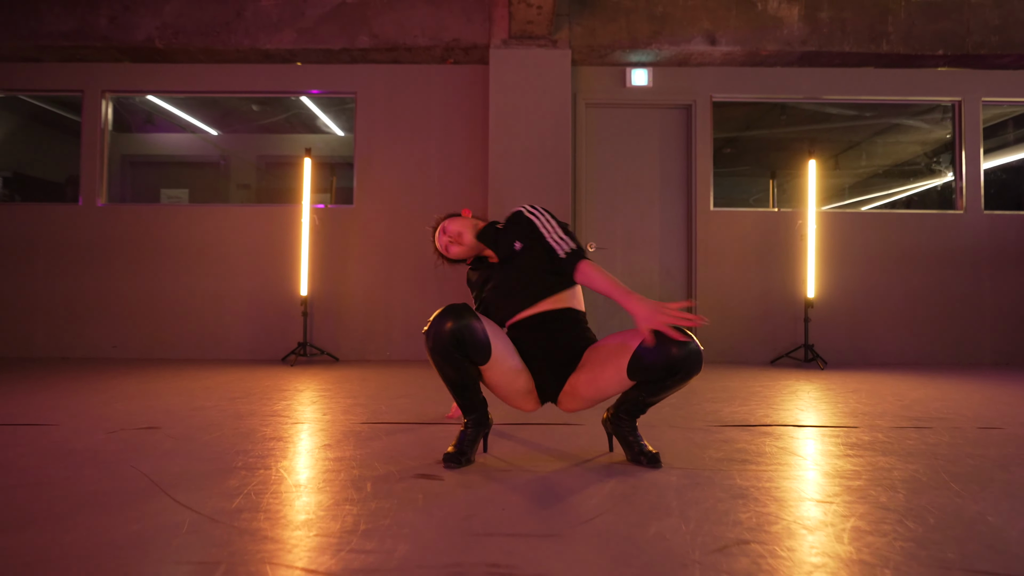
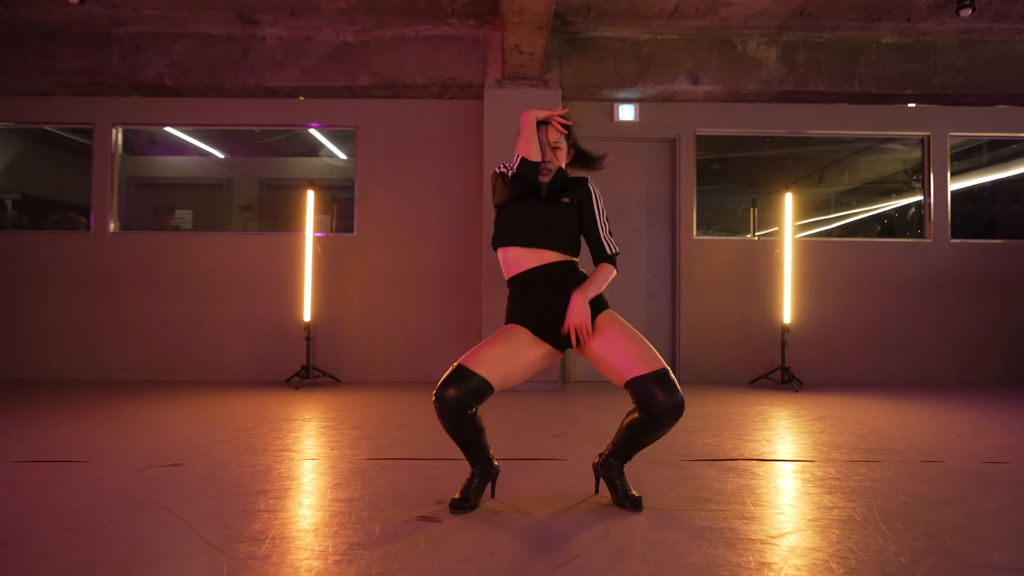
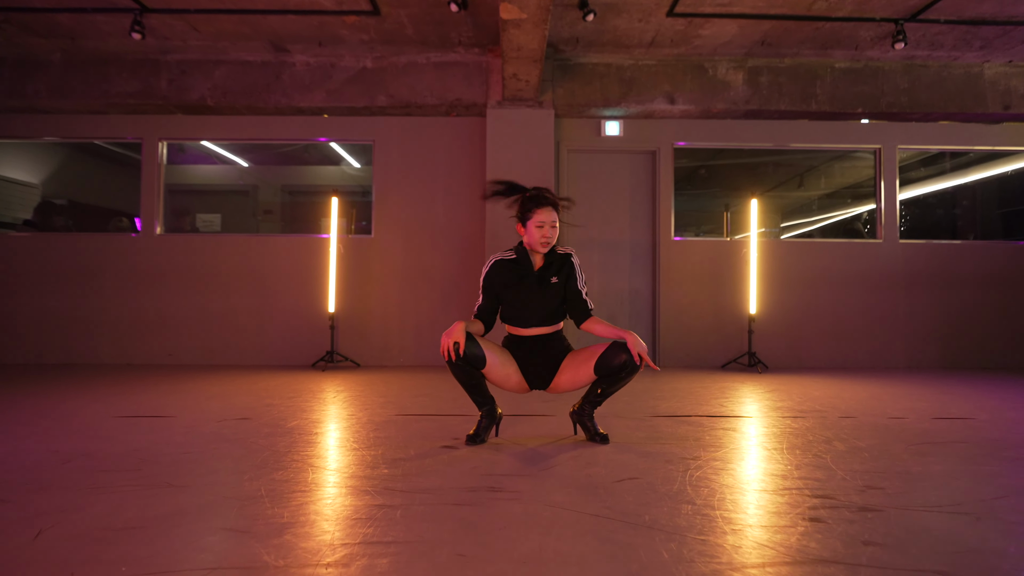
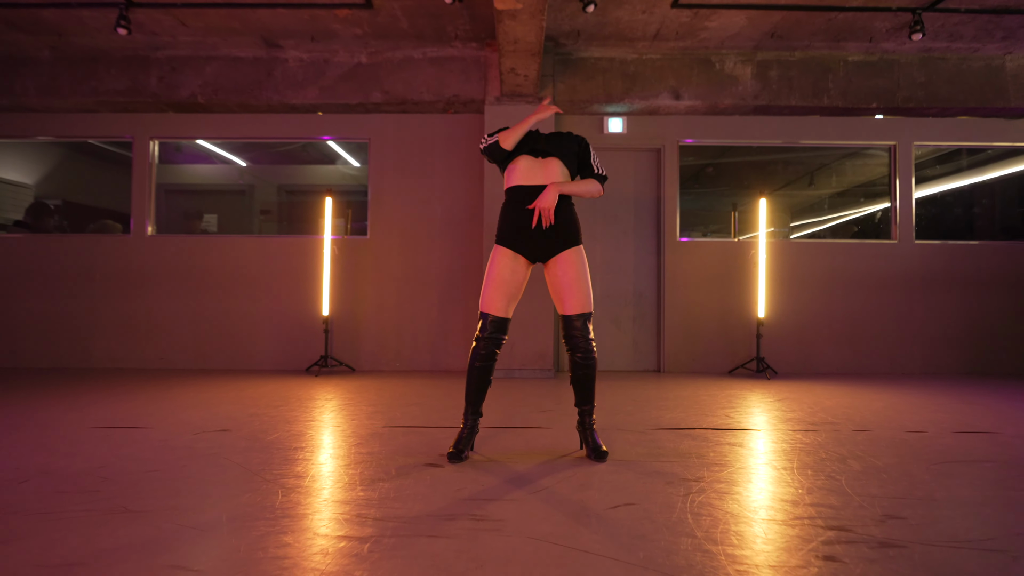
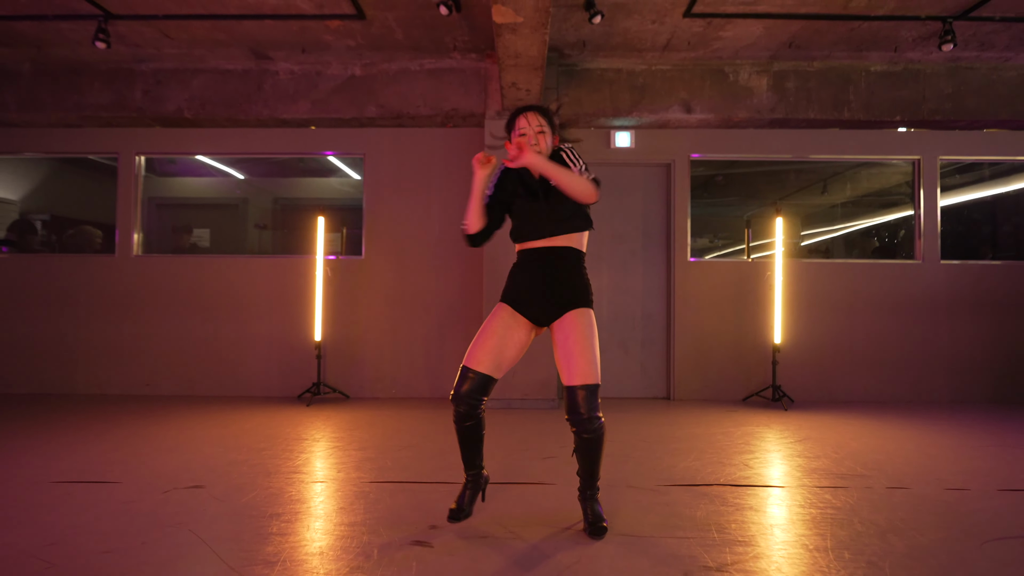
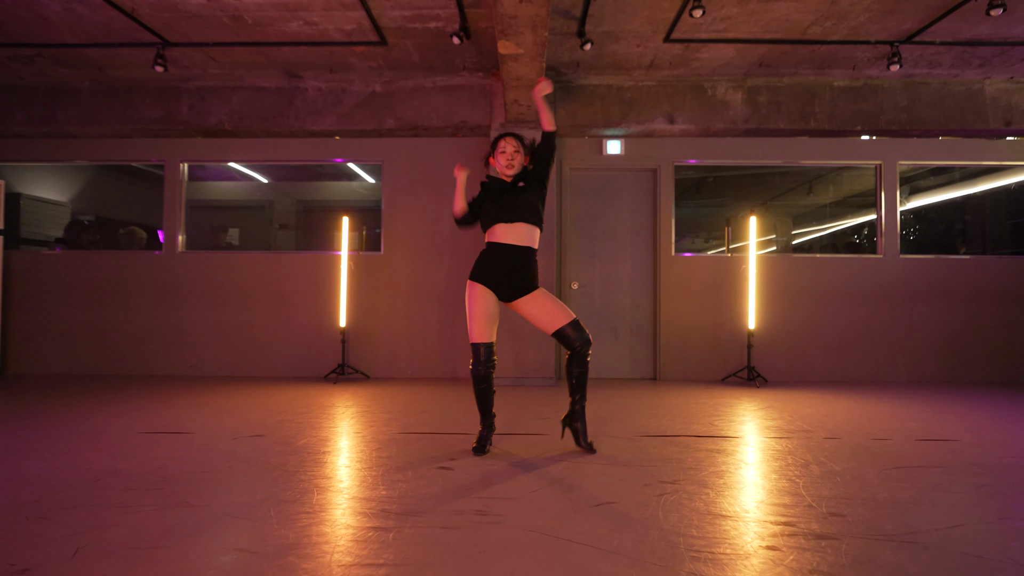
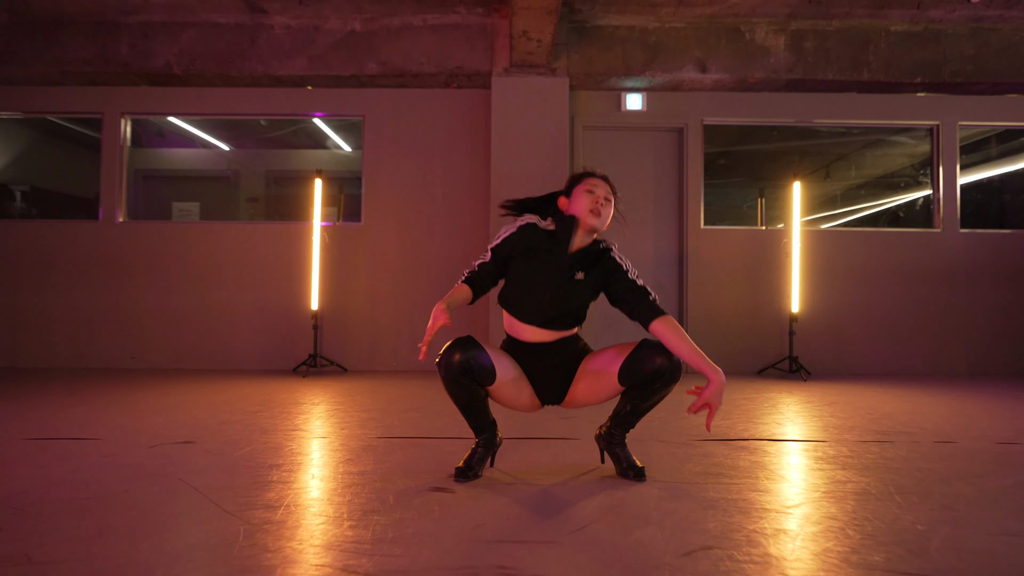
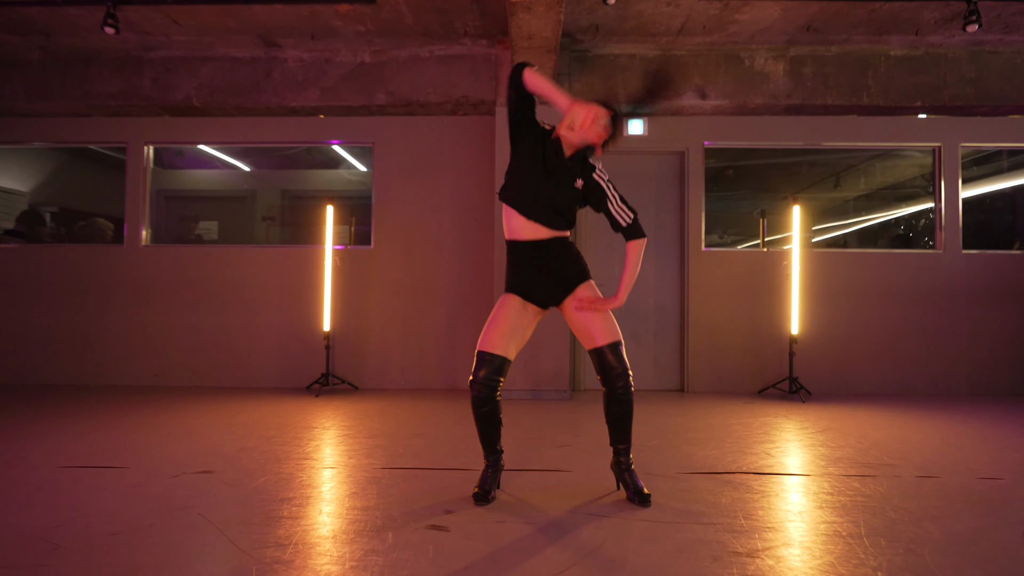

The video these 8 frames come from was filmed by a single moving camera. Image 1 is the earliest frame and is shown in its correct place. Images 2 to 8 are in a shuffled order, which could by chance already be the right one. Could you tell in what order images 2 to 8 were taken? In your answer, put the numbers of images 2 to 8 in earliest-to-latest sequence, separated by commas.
7, 3, 2, 4, 5, 6, 8
